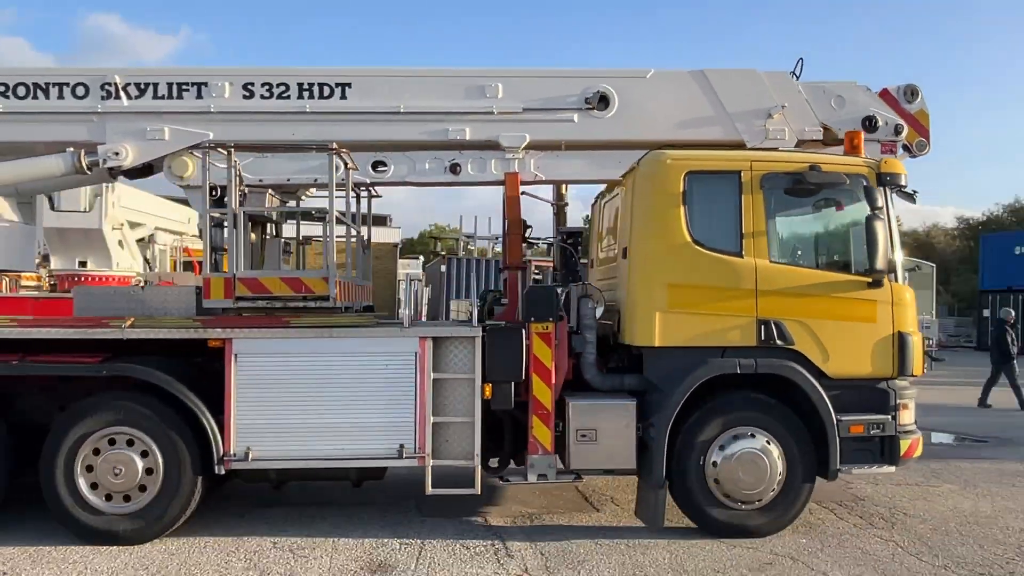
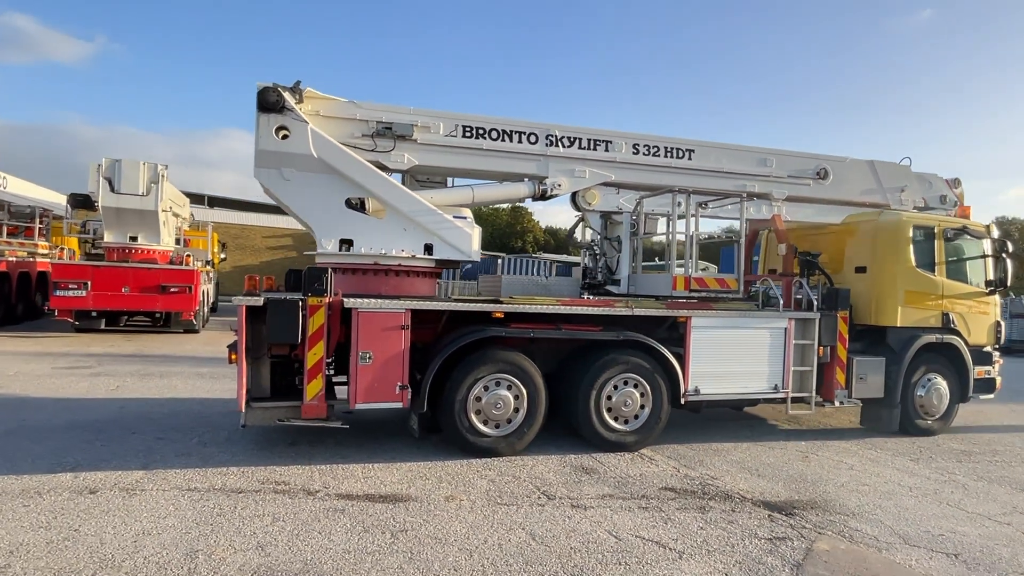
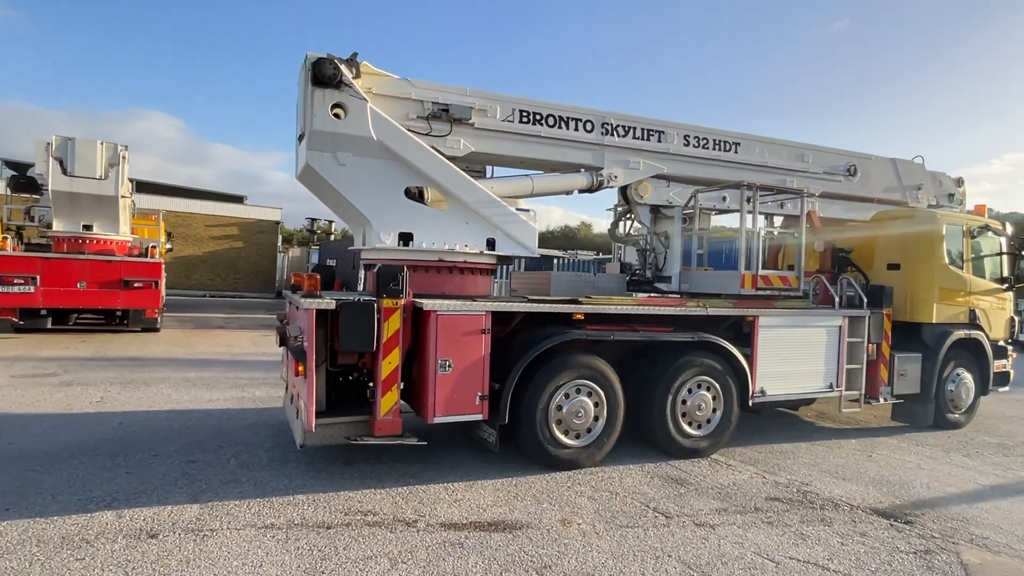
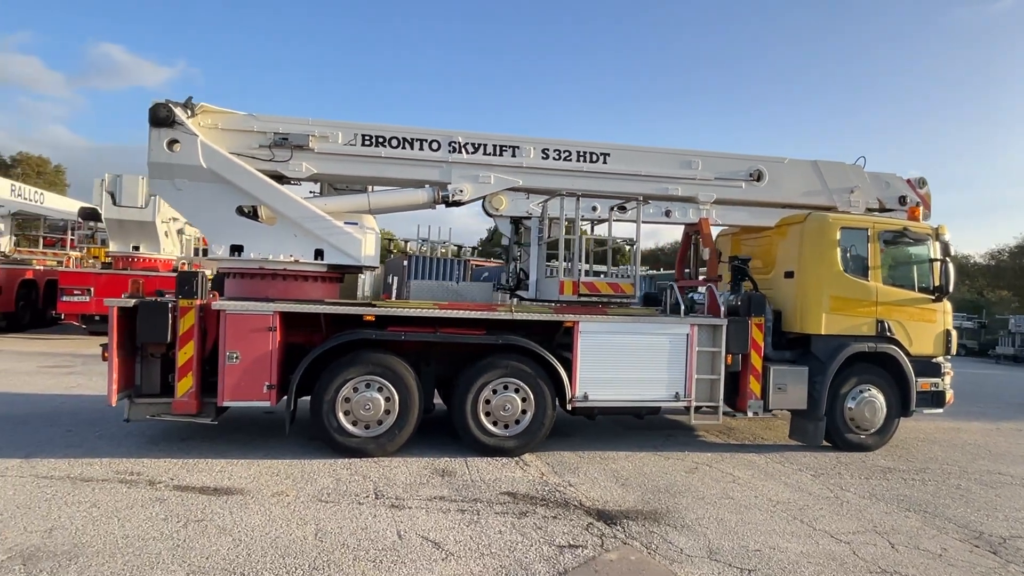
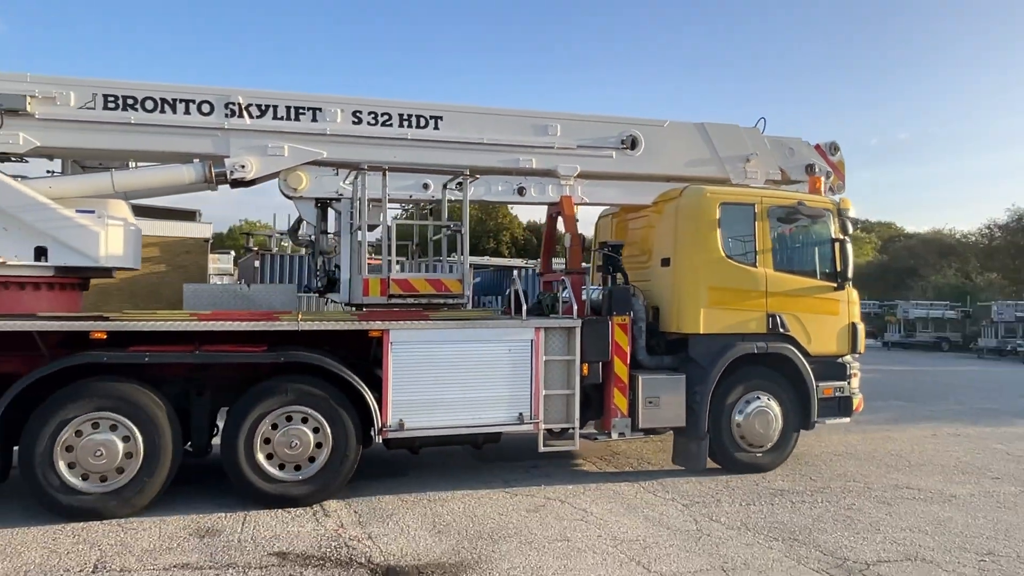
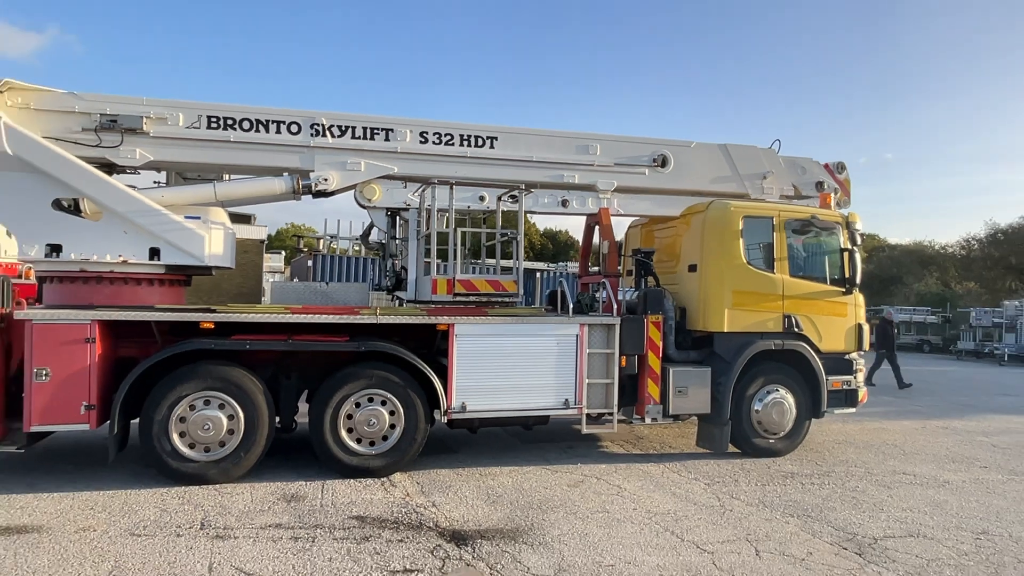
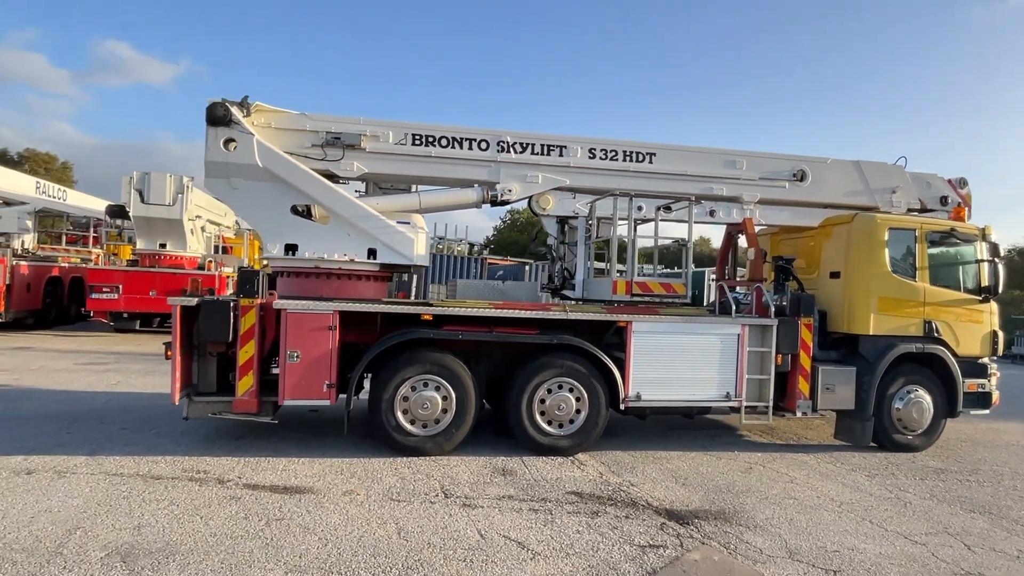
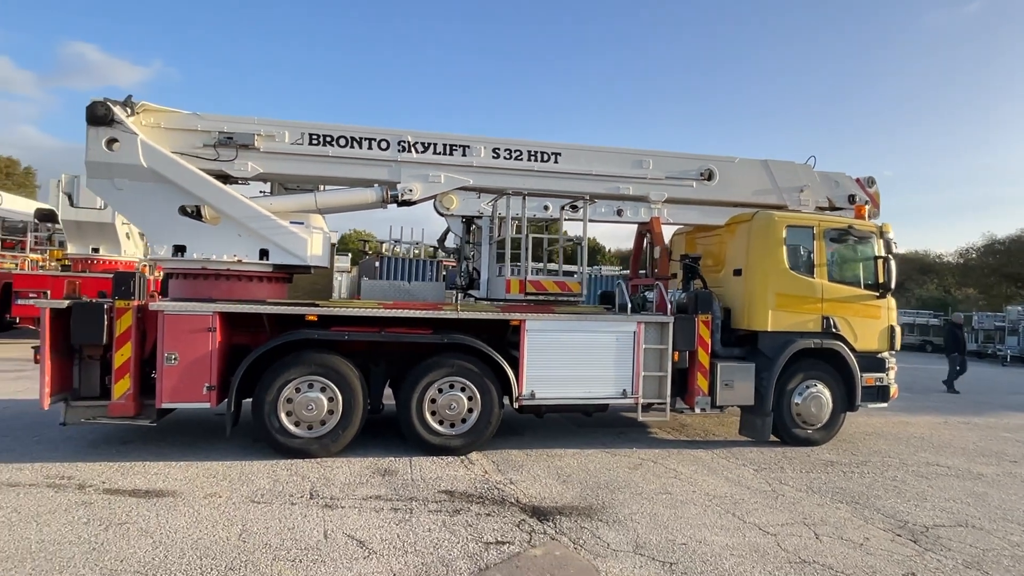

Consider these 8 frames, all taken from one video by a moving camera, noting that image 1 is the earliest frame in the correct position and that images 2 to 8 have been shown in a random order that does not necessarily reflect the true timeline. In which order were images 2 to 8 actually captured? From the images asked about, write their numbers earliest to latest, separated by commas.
5, 6, 8, 4, 7, 2, 3
